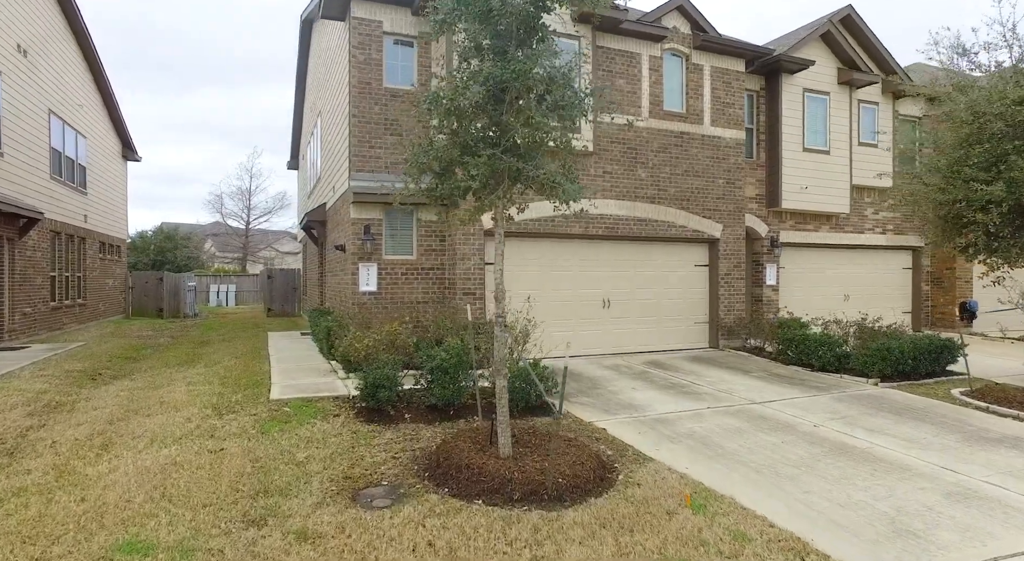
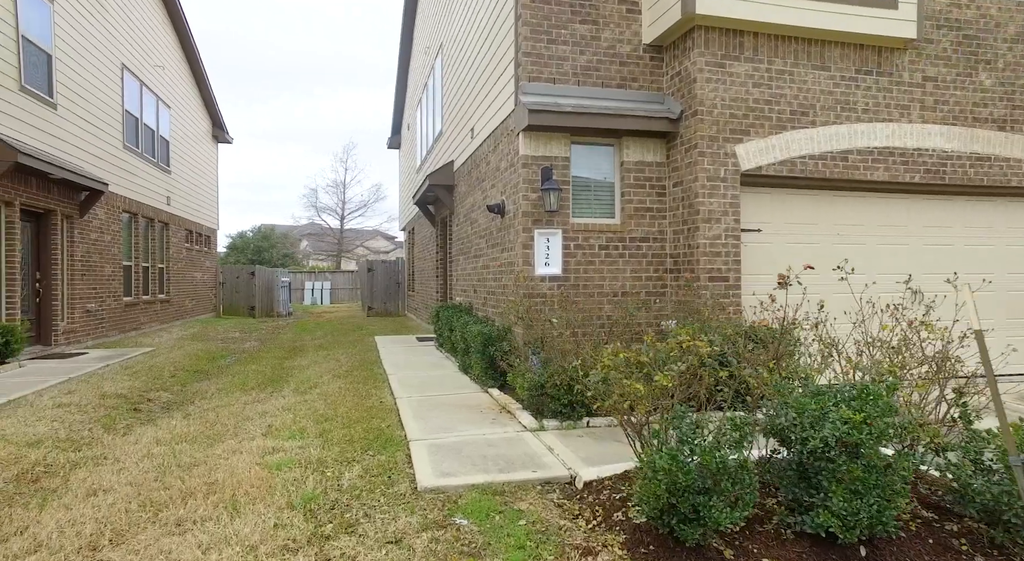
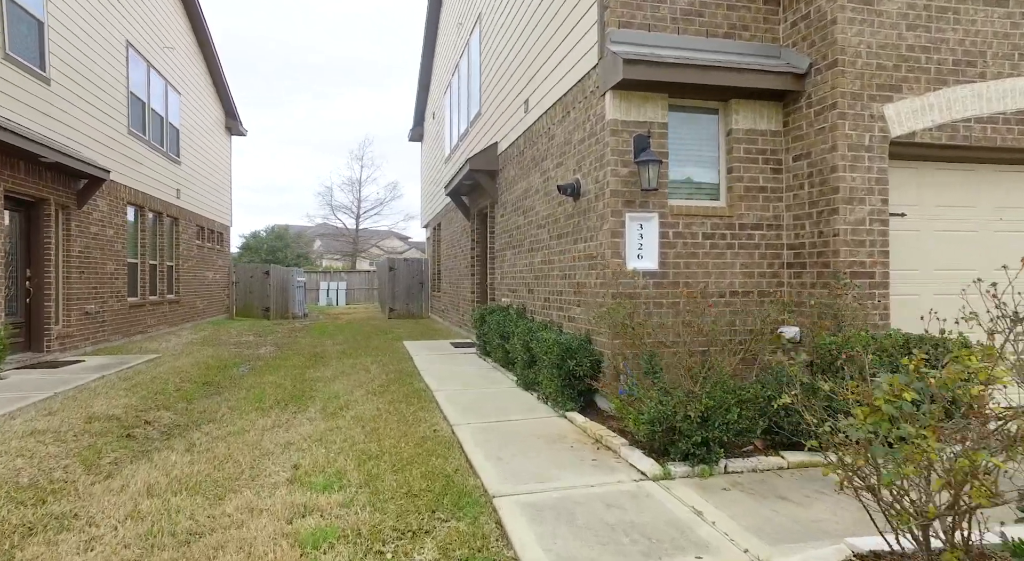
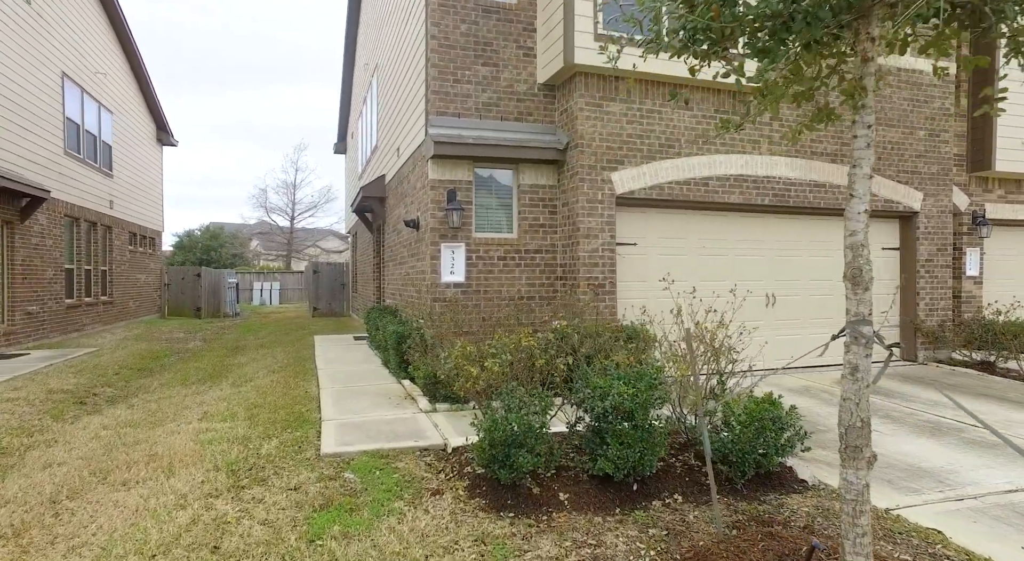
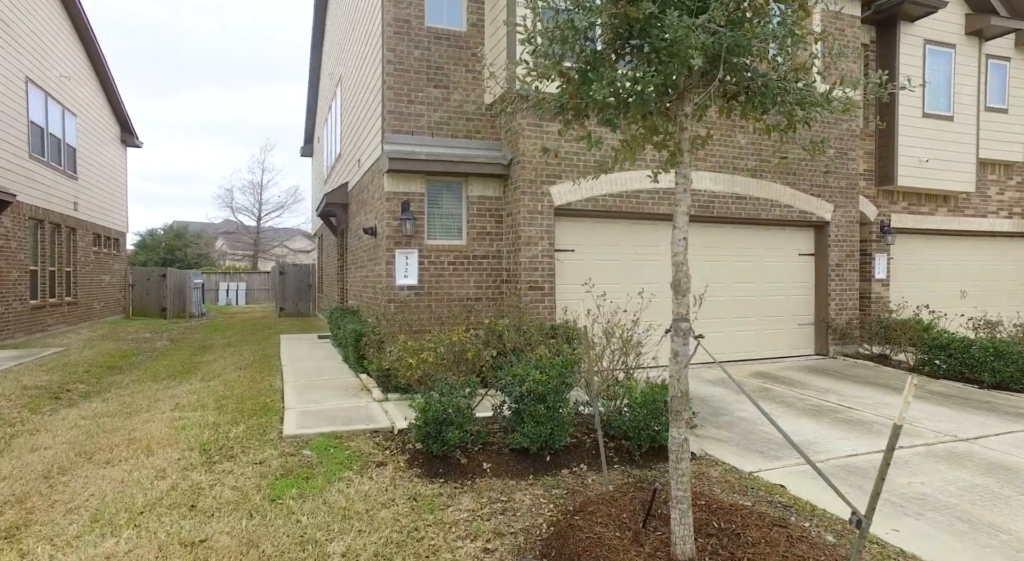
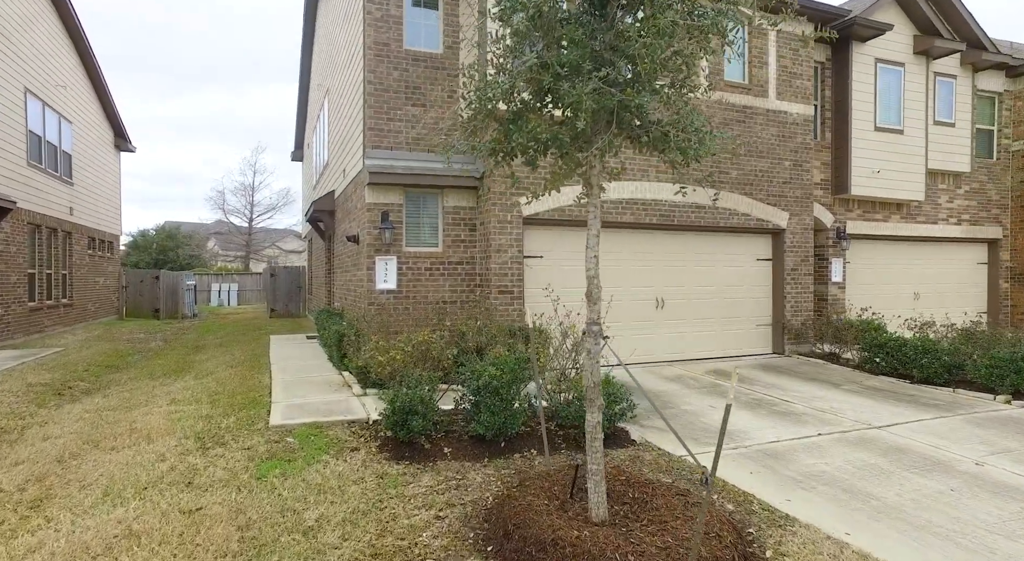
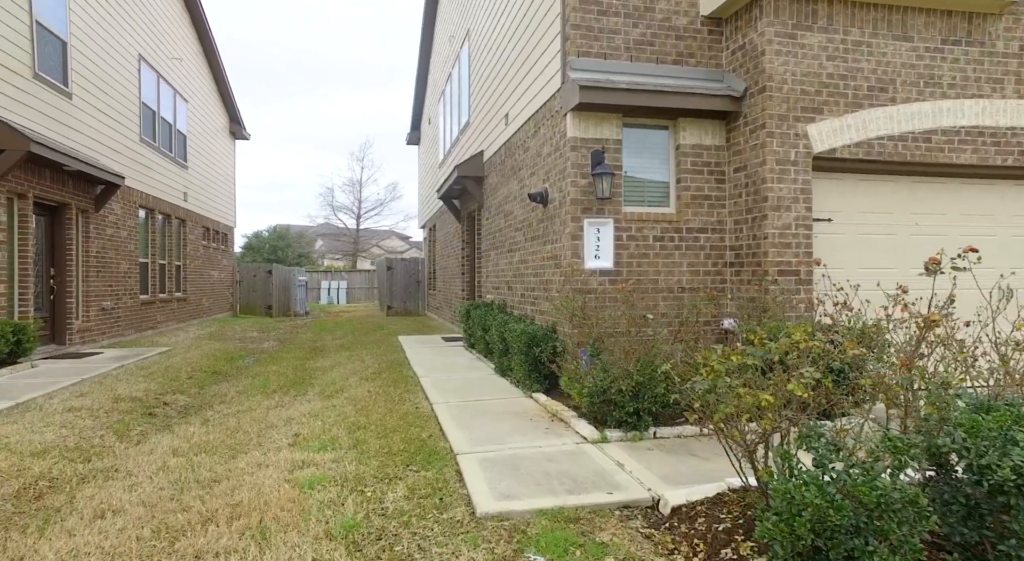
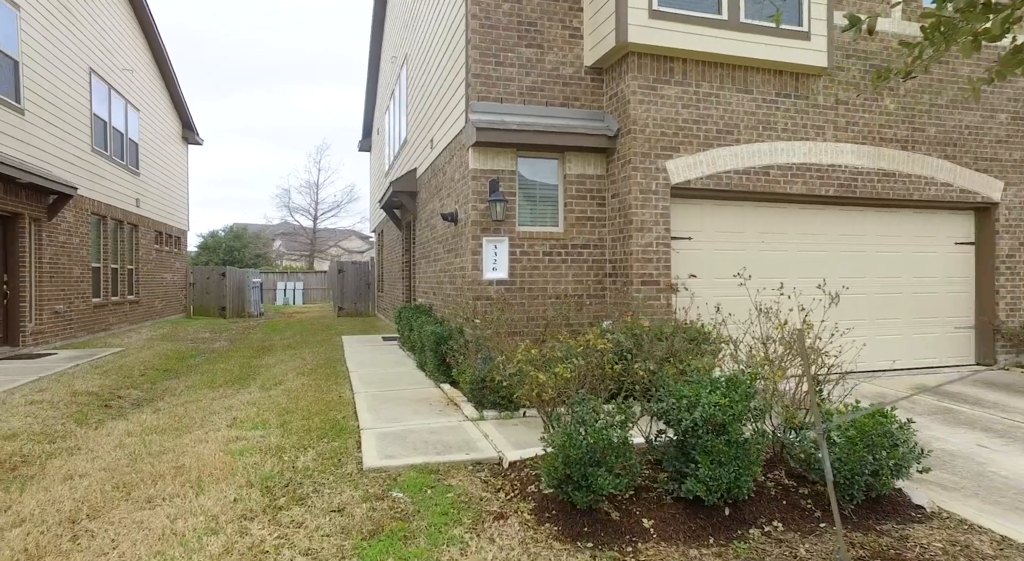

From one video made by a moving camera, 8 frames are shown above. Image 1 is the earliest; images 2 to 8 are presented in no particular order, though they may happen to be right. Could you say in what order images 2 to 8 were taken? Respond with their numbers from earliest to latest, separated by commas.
6, 5, 4, 8, 2, 7, 3
